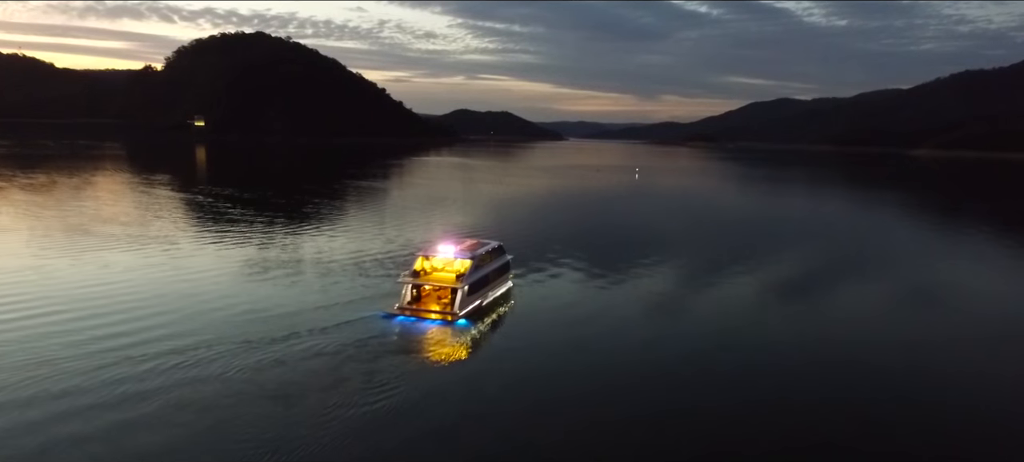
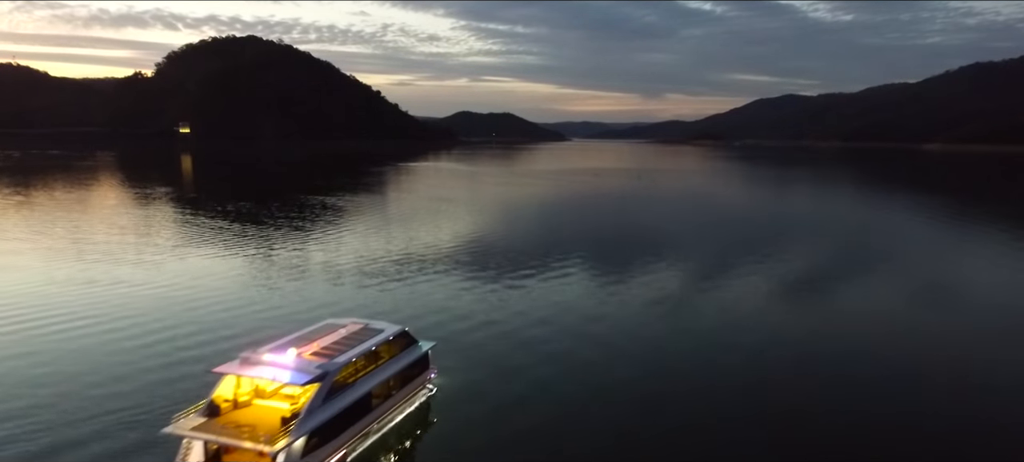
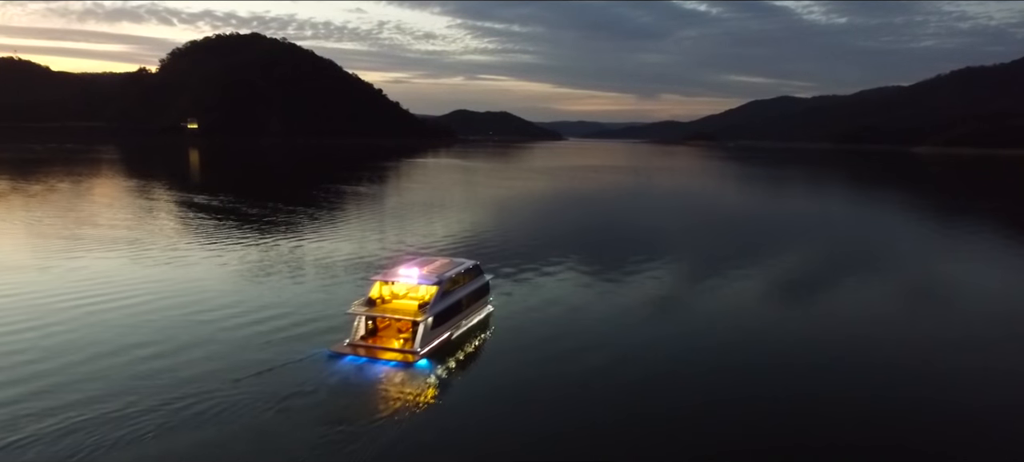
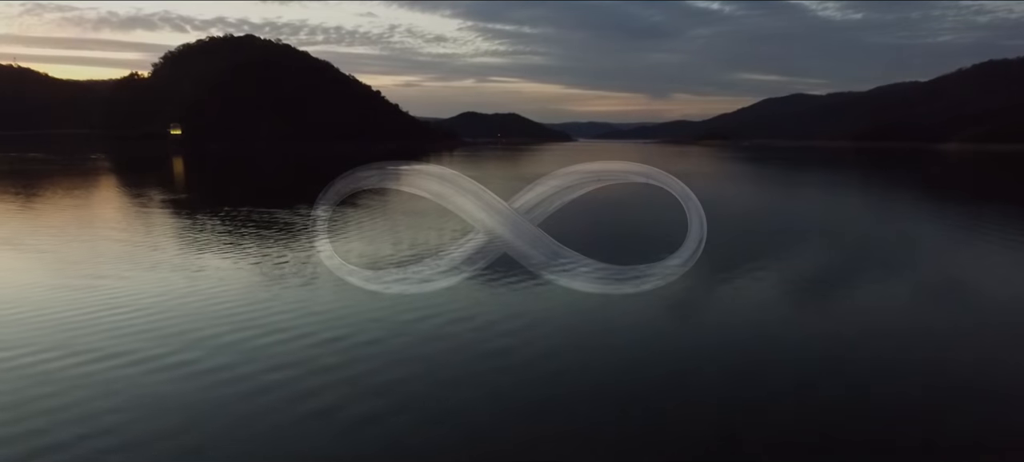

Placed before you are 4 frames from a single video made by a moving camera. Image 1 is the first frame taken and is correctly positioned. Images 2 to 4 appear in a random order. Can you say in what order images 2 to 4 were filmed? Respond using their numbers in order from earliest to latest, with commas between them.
3, 2, 4
